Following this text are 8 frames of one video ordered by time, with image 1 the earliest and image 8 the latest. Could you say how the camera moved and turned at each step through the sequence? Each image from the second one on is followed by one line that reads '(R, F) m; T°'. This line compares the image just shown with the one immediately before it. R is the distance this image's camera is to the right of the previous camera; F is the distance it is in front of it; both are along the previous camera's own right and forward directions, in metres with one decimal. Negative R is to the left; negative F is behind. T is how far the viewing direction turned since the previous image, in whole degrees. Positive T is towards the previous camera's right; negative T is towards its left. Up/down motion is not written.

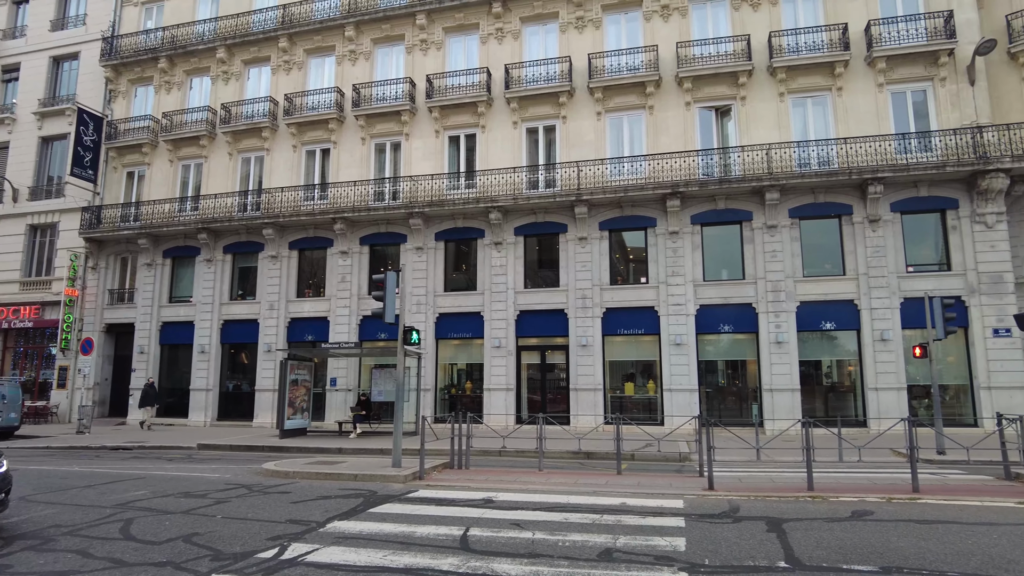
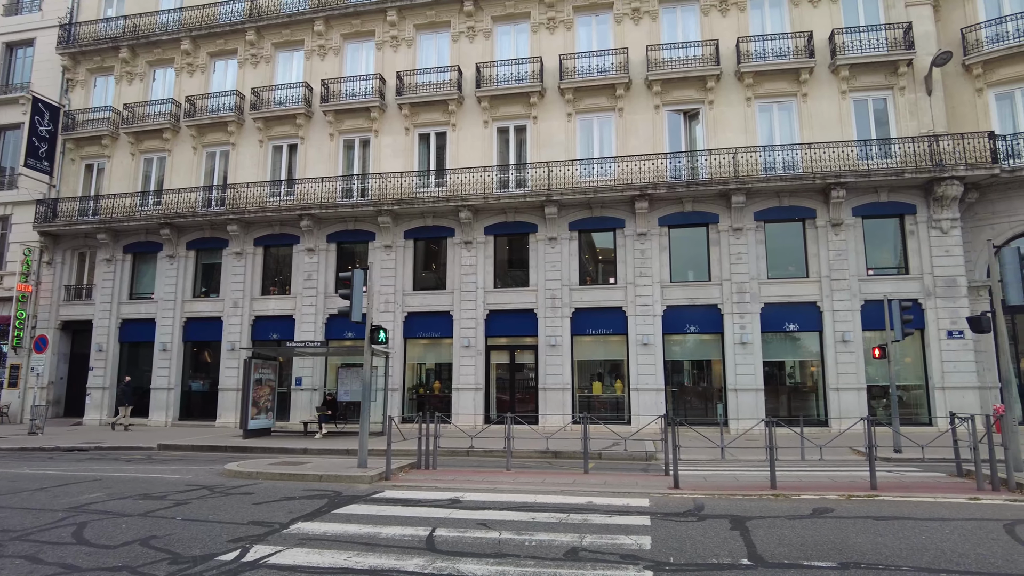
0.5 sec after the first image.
(0.0, 0.0) m; +3°
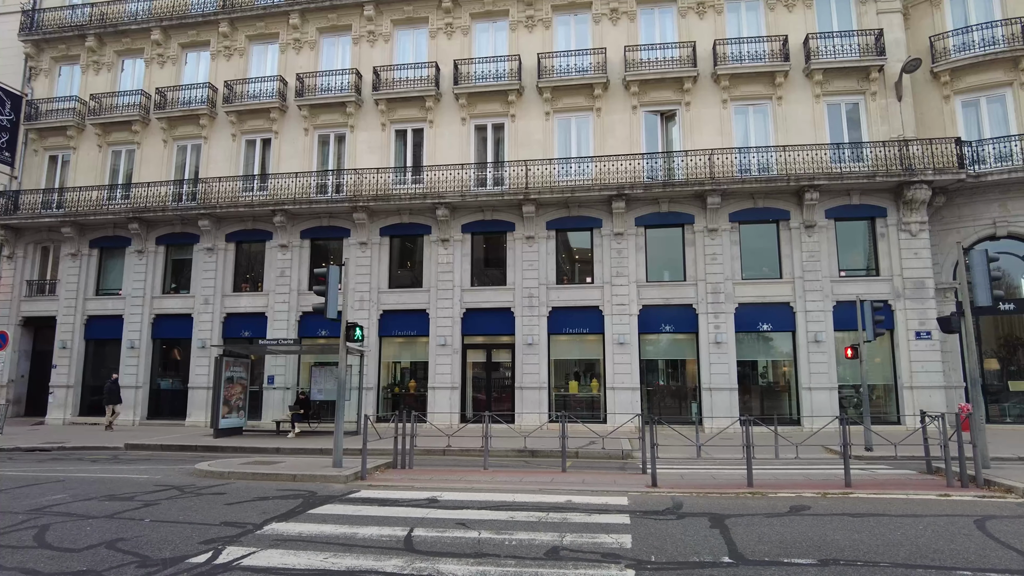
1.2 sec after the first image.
(-0.1, +0.1) m; +2°
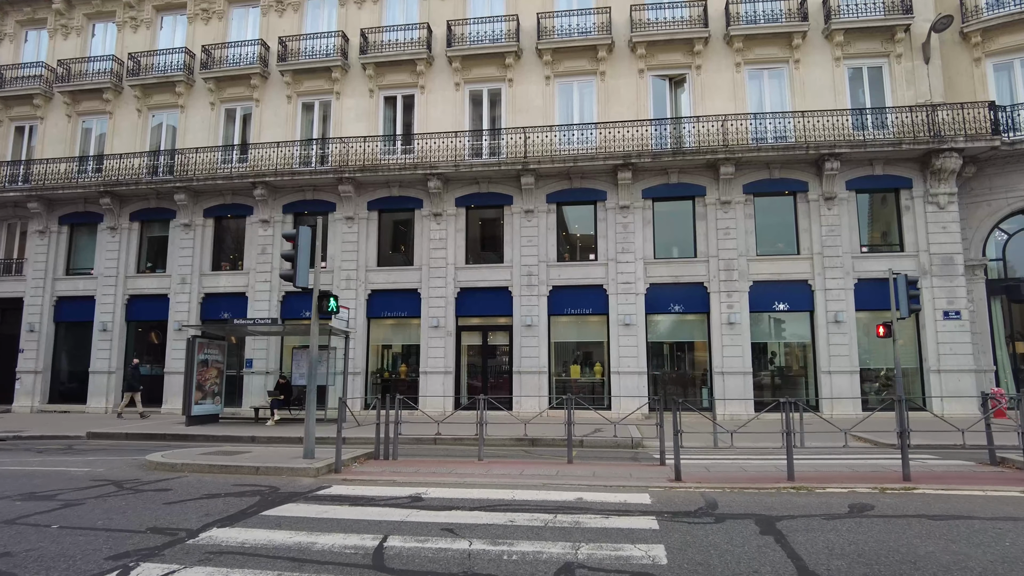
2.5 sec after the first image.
(0.0, +1.5) m; 0°
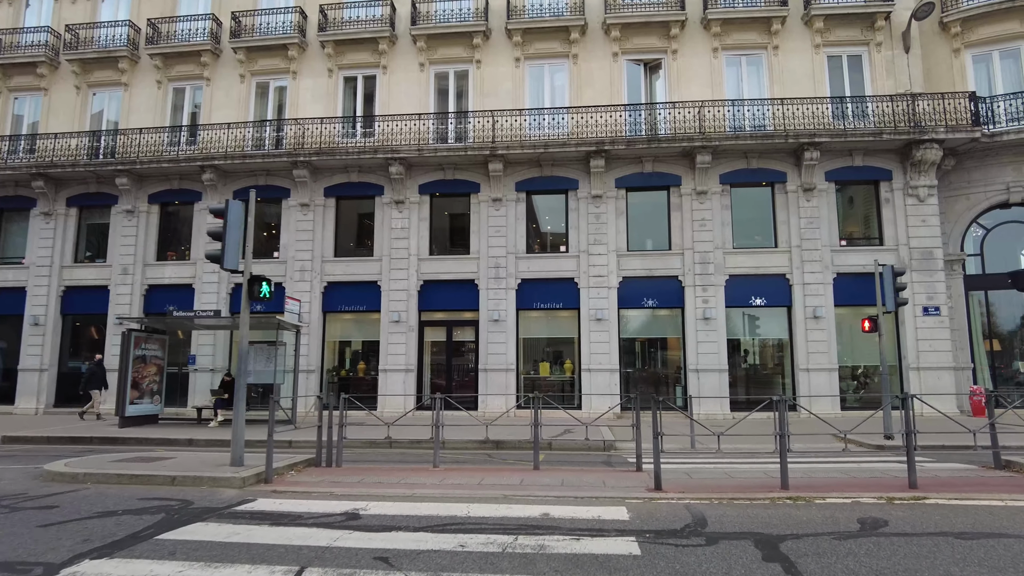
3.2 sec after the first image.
(+0.1, +1.1) m; +3°
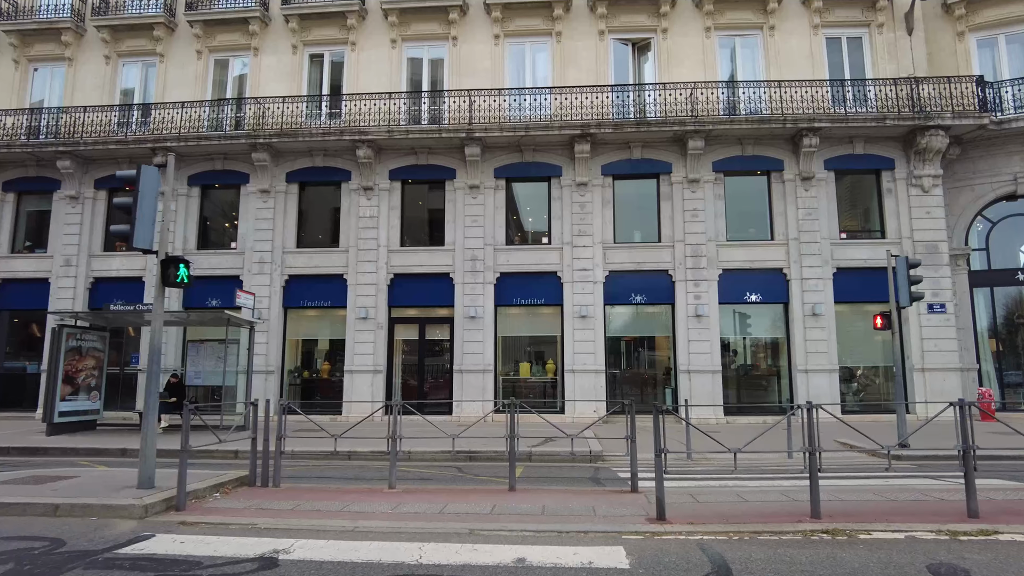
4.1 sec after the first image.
(+0.1, +1.4) m; +2°
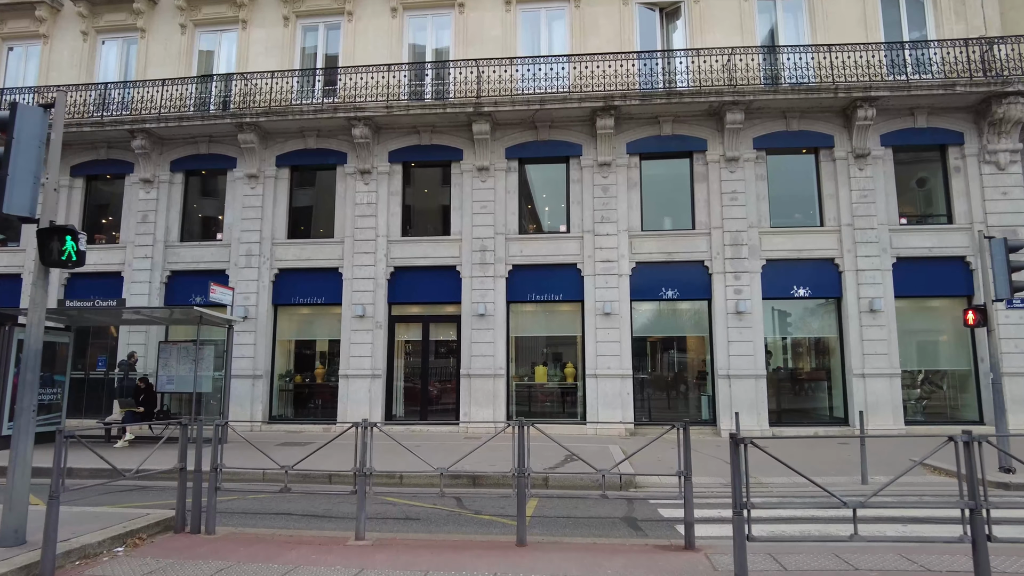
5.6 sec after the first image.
(+0.1, +2.0) m; -2°
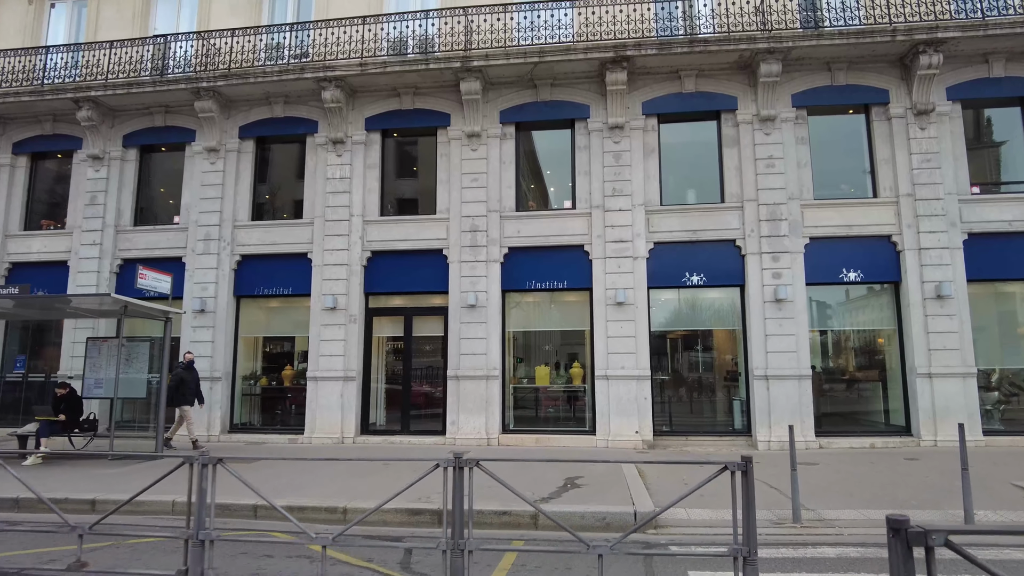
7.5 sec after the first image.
(+0.4, +2.3) m; -2°
